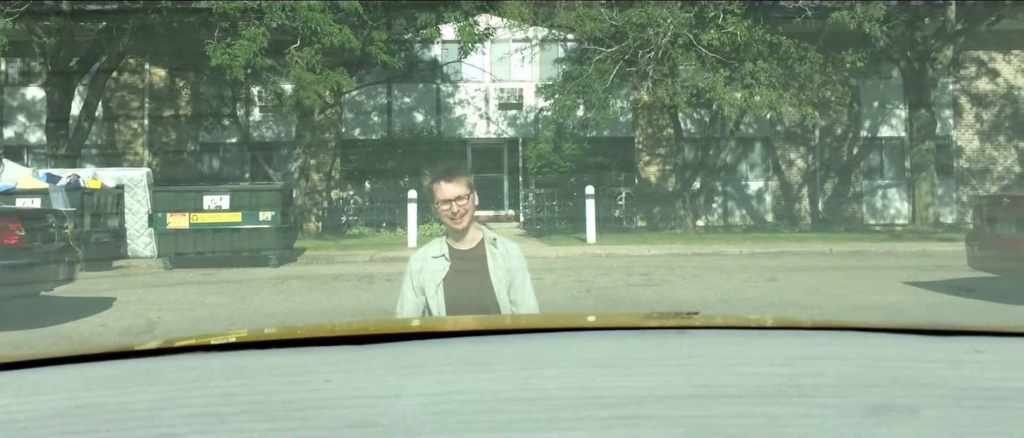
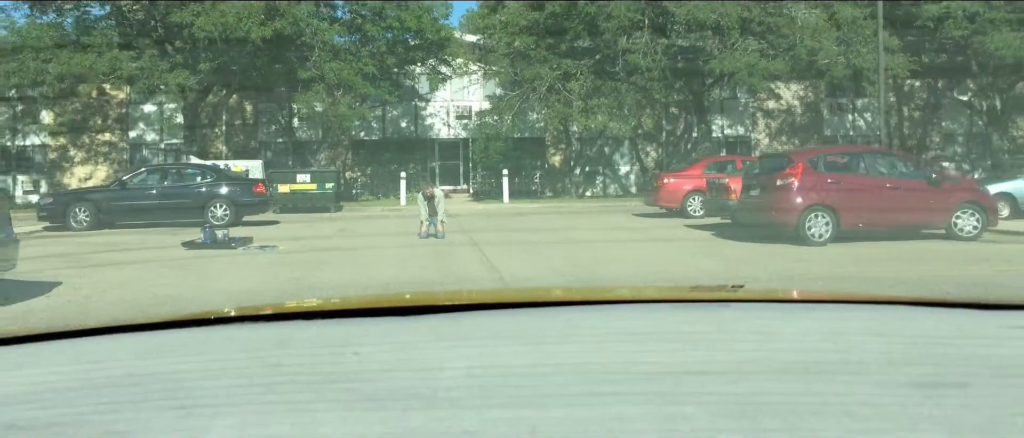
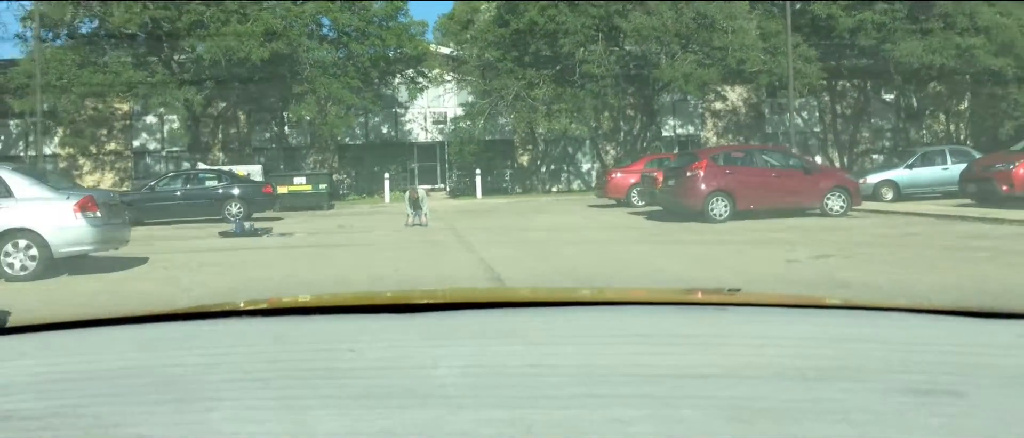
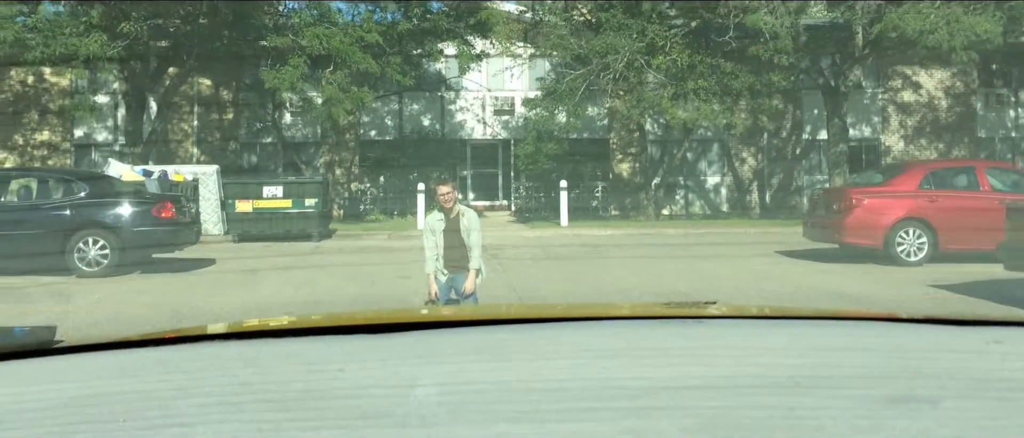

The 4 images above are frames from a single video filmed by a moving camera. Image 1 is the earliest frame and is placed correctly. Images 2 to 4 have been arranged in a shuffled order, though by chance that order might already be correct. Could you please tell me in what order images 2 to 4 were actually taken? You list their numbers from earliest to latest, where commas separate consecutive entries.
4, 2, 3
